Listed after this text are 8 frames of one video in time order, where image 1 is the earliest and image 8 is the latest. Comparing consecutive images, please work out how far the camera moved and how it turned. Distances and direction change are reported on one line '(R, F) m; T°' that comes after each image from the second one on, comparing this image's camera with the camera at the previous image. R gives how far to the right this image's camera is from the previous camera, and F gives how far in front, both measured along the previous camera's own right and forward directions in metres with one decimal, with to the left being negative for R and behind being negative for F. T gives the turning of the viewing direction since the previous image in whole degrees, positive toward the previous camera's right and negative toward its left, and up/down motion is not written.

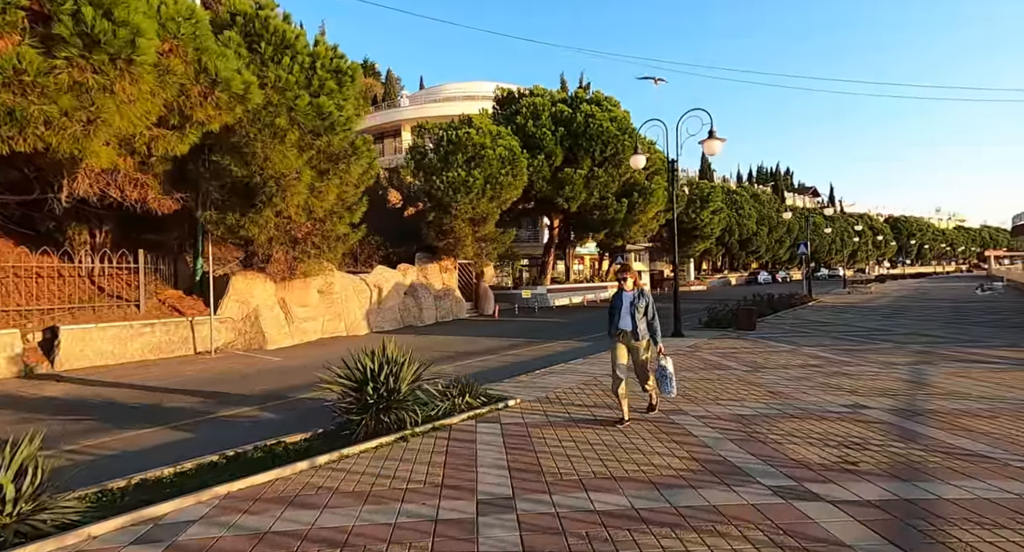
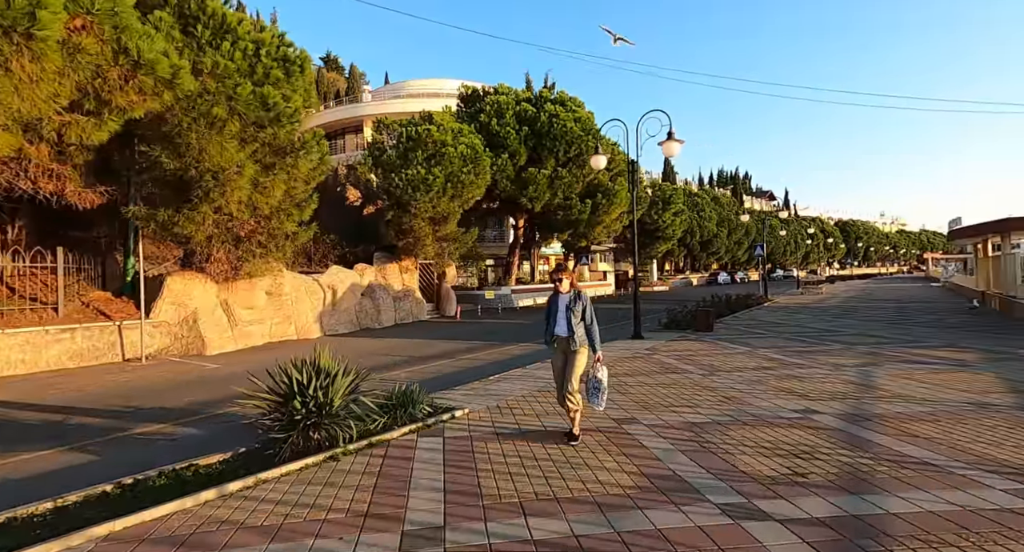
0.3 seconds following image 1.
(+0.1, +0.2) m; +3°
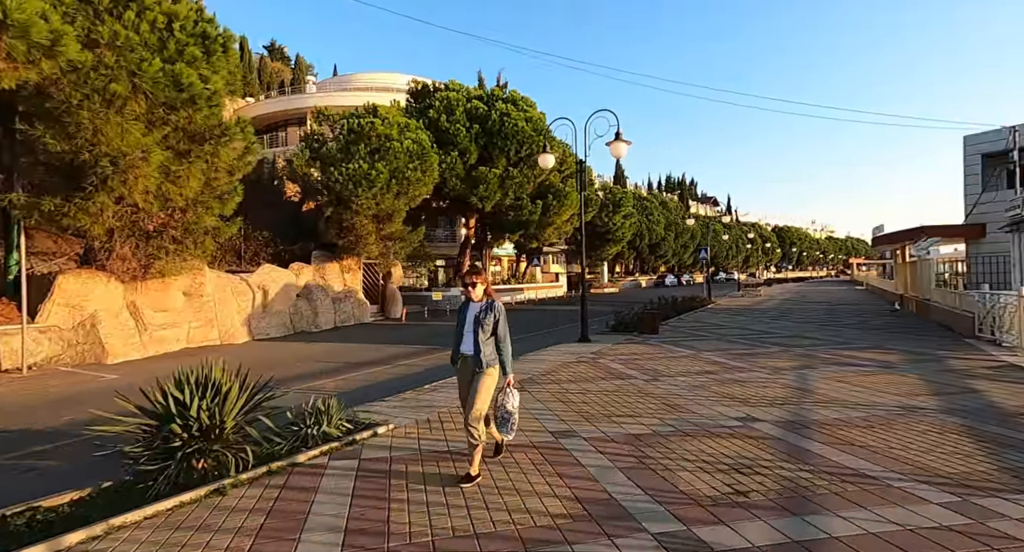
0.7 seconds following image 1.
(+0.1, +0.3) m; +5°
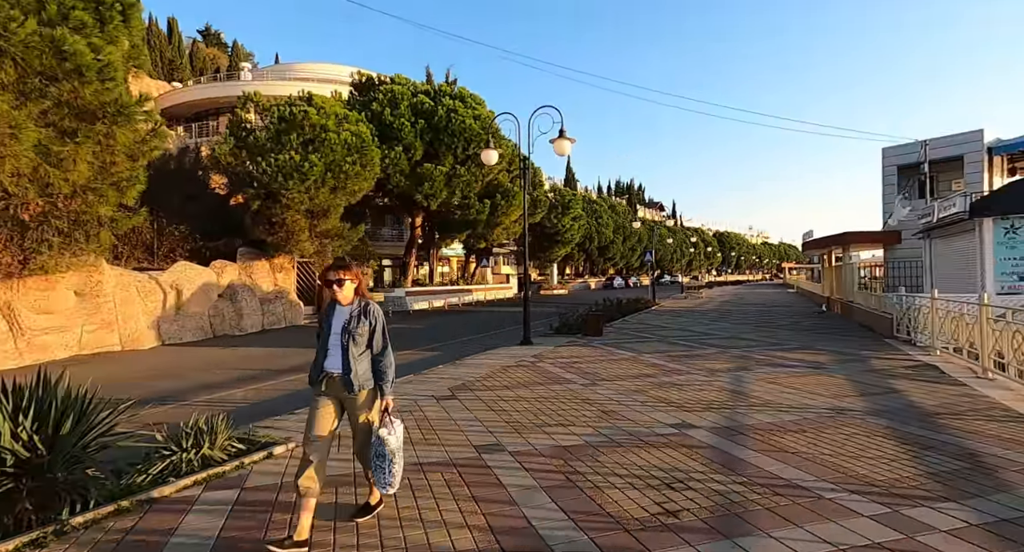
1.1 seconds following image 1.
(+0.2, +0.4) m; +5°
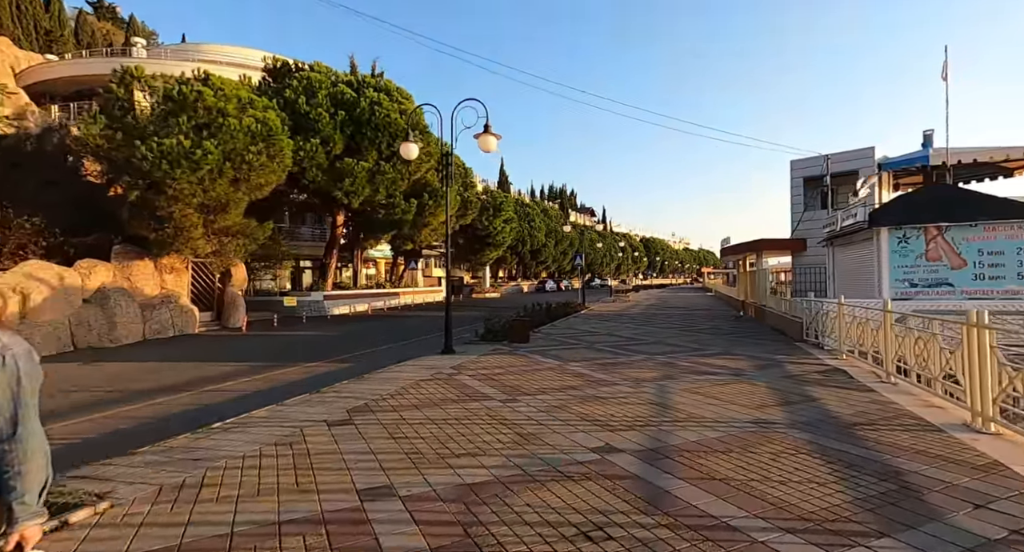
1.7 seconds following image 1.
(+0.2, +0.7) m; +7°
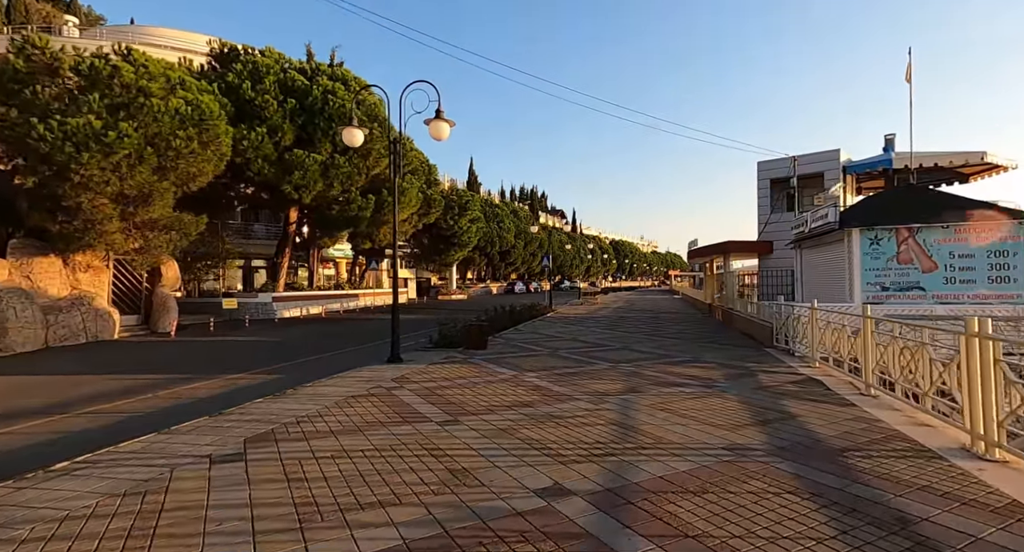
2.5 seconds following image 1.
(+0.4, +1.2) m; +3°
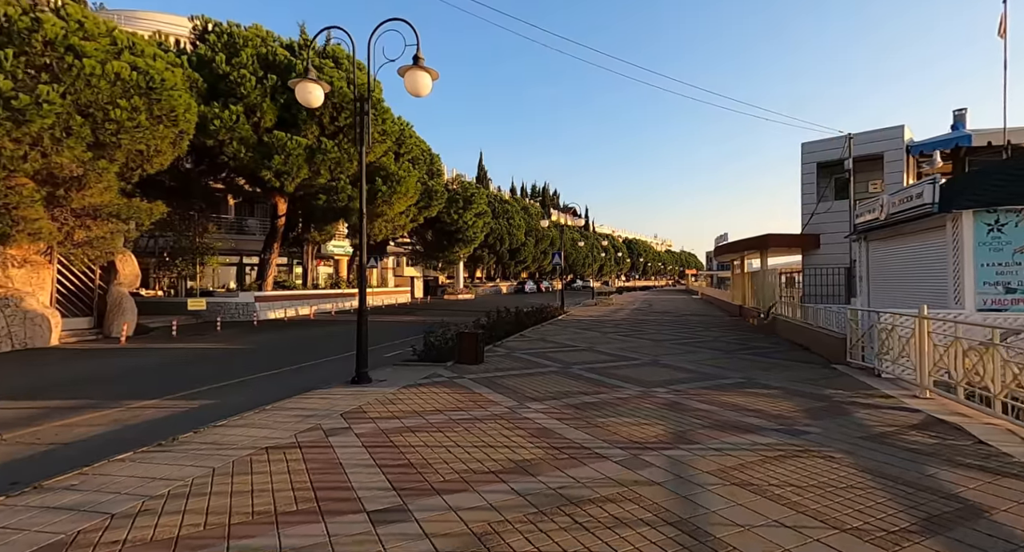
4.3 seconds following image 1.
(+0.2, +3.0) m; -1°
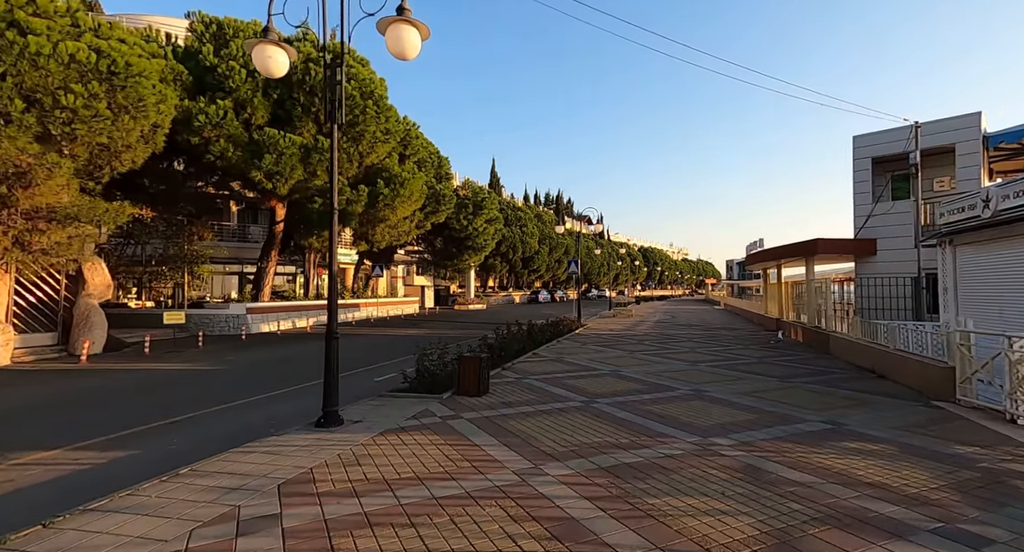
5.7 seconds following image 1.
(0.0, +2.3) m; -1°
